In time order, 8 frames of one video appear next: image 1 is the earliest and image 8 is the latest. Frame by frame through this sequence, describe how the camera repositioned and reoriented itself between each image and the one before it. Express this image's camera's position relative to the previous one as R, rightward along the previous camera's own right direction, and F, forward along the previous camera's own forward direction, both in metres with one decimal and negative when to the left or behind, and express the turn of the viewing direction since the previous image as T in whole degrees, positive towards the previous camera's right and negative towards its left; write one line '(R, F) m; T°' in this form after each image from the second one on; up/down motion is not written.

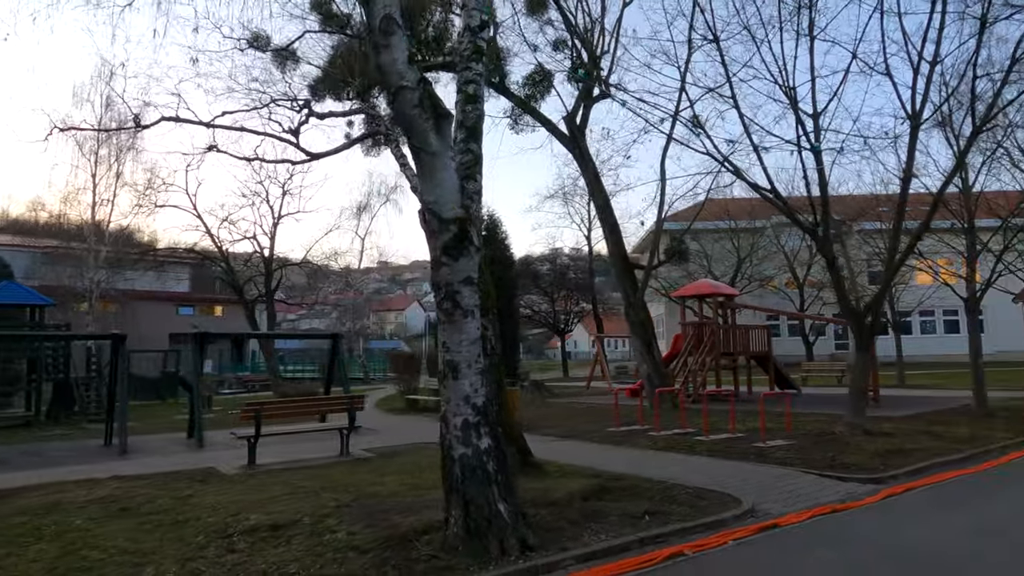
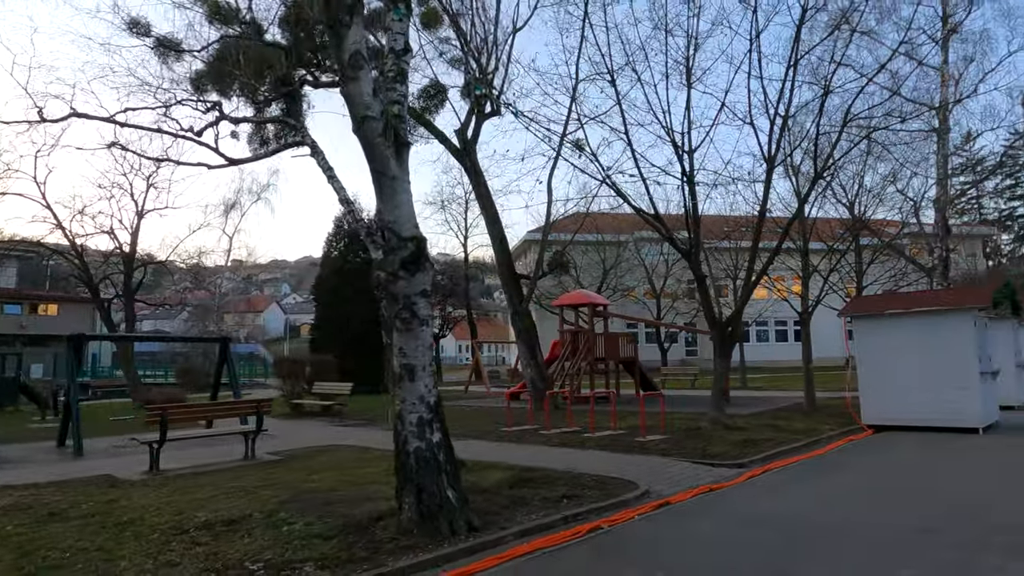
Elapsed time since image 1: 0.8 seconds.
(-0.9, -0.8) m; +12°
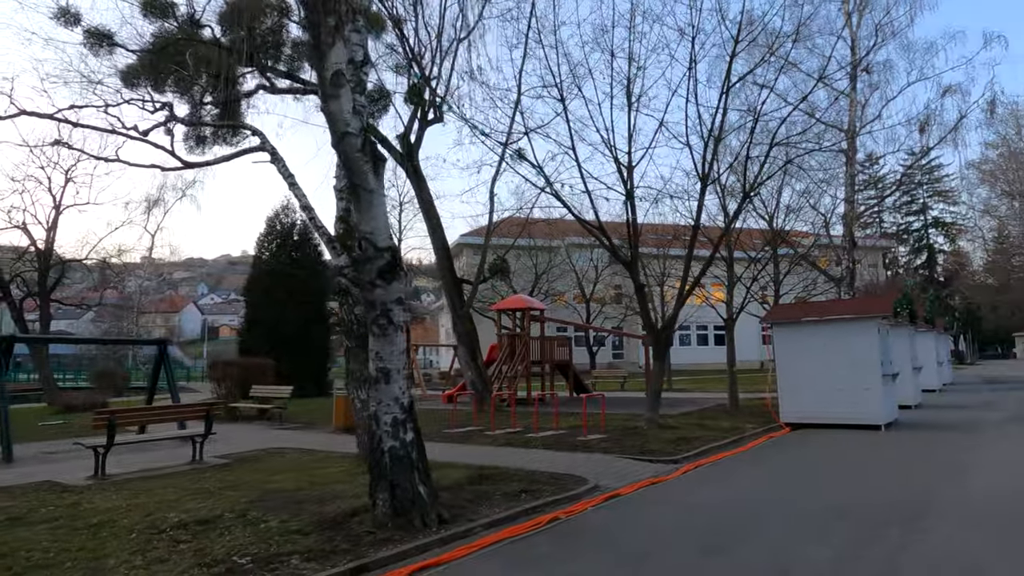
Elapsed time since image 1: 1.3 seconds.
(-0.5, -0.5) m; +6°
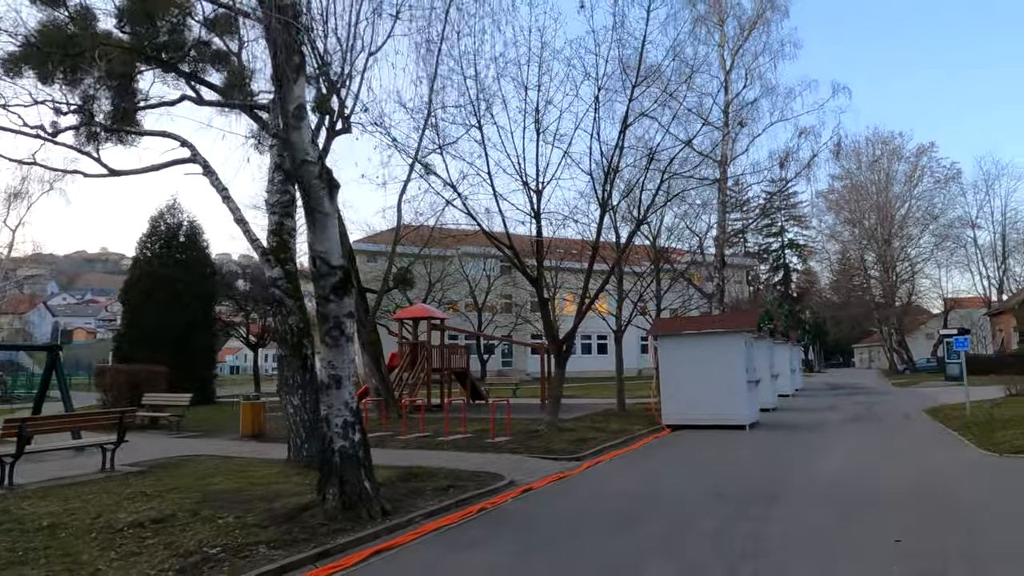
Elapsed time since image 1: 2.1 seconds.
(-0.7, -1.0) m; +10°
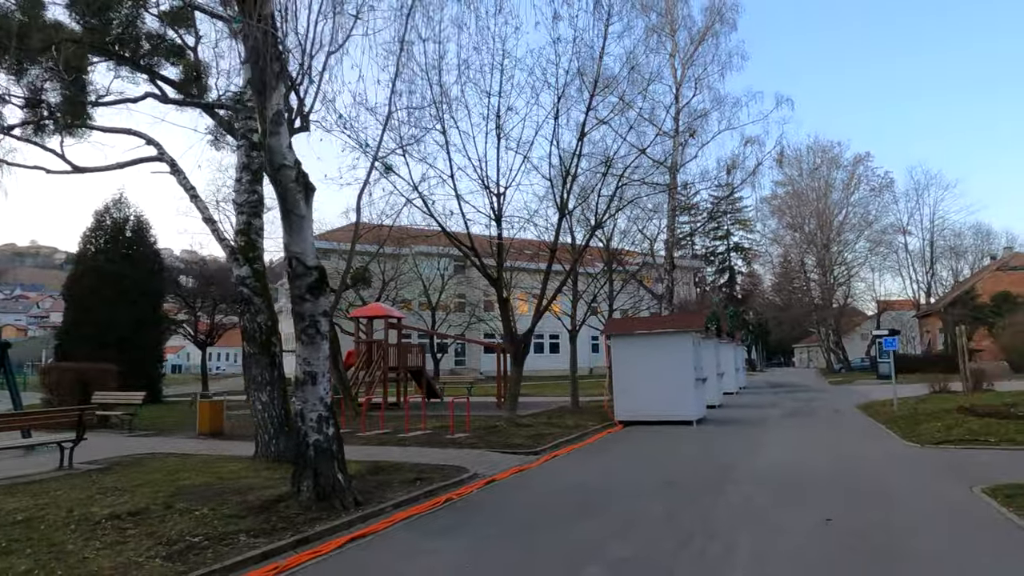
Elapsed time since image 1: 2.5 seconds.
(-0.2, -0.5) m; +4°
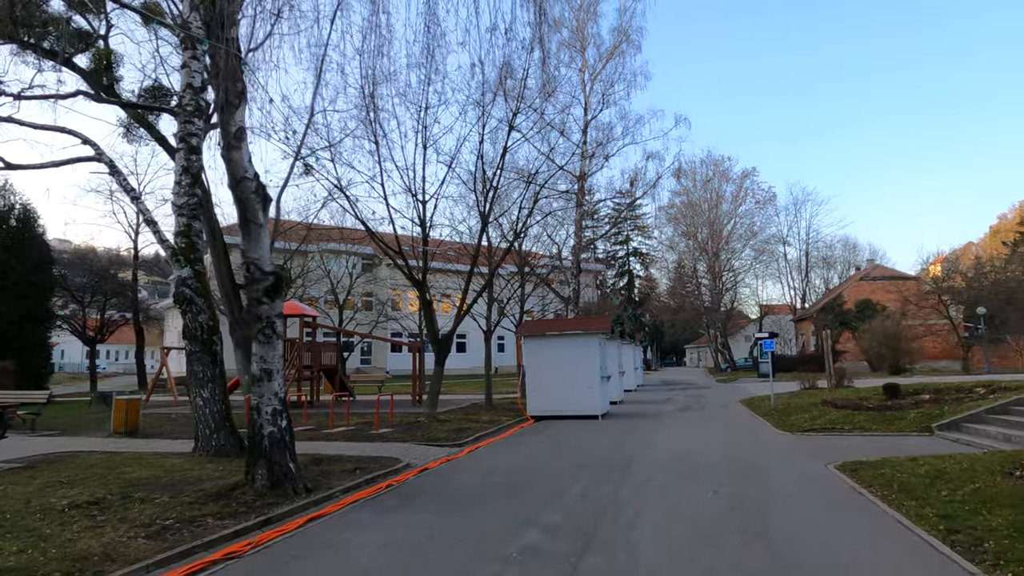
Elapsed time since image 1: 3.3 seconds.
(-0.5, -1.0) m; +8°
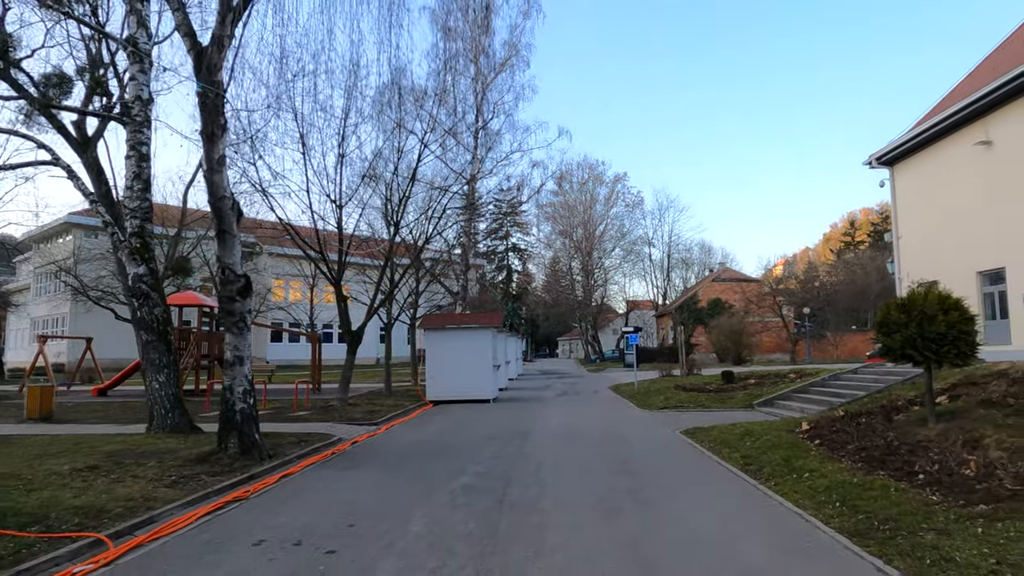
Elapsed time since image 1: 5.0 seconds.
(-0.9, -2.3) m; +11°
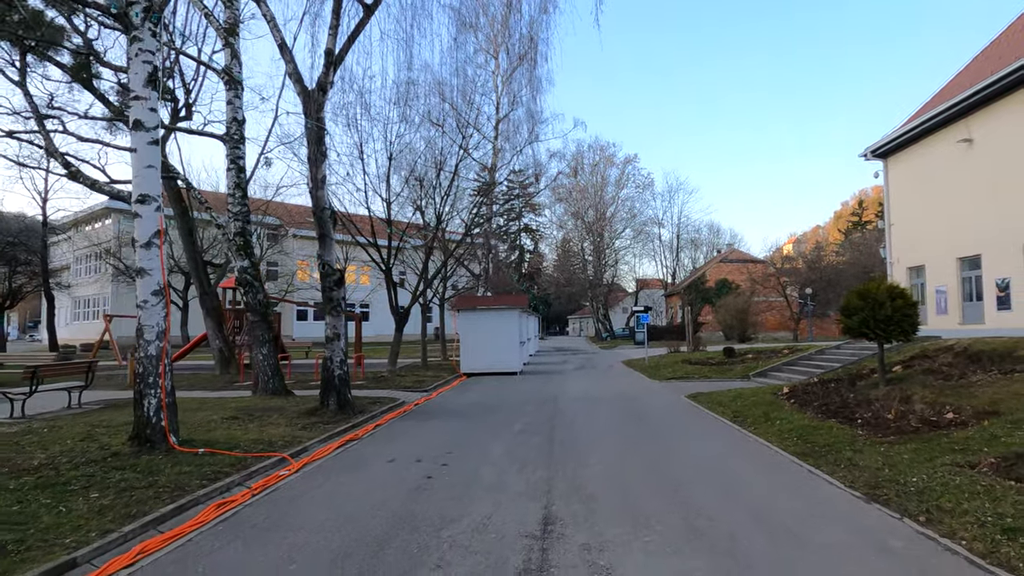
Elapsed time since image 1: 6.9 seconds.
(-0.6, -2.7) m; -1°
